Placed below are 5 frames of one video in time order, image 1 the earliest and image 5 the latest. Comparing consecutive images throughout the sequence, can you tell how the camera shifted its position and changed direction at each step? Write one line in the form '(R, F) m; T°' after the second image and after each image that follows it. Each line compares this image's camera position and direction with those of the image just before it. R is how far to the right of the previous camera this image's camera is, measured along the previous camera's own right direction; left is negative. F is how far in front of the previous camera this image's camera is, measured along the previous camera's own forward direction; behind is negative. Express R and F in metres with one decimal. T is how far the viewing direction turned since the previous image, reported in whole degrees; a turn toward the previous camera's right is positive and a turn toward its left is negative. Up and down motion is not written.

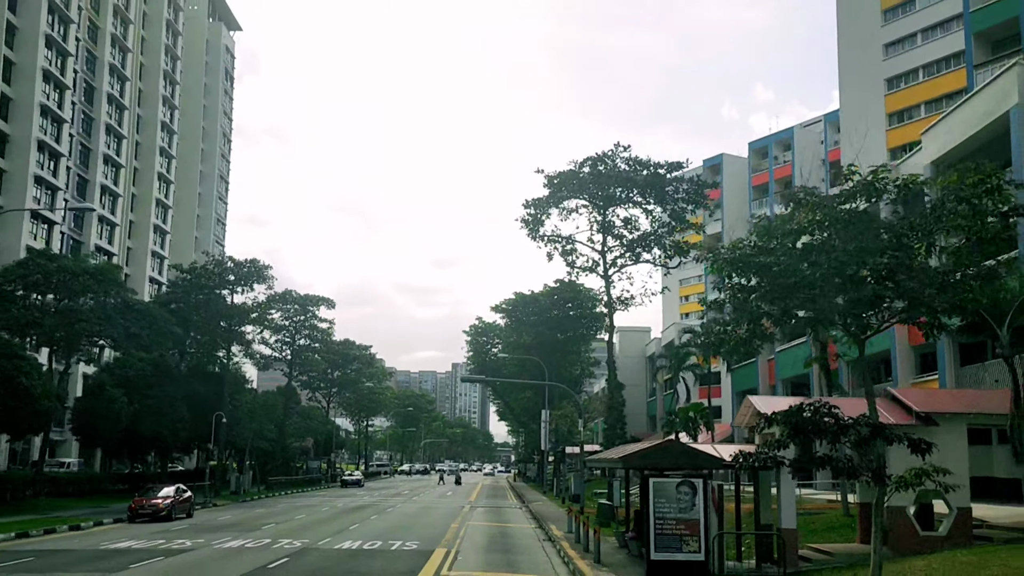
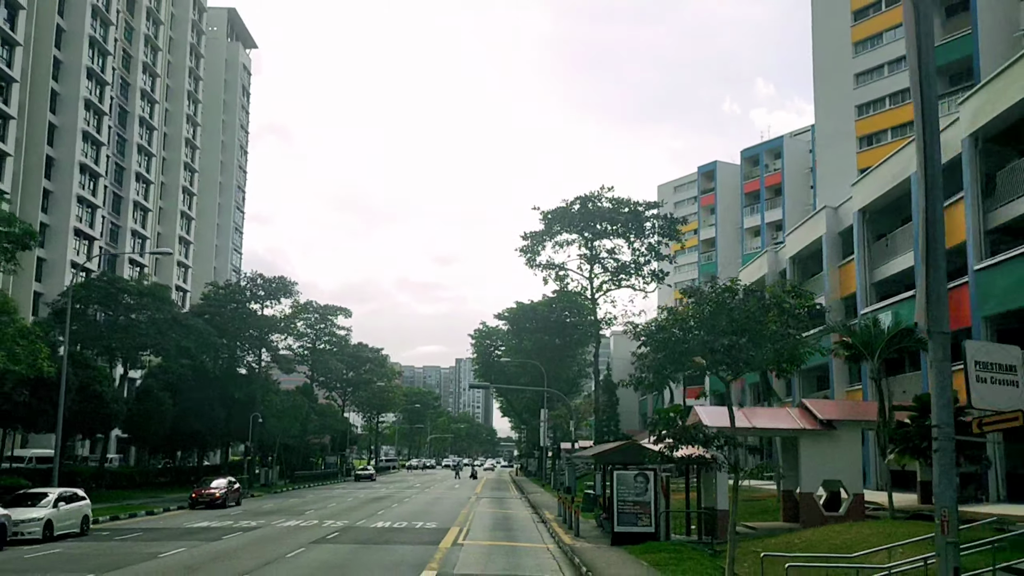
(+0.1, -5.2) m; 0°
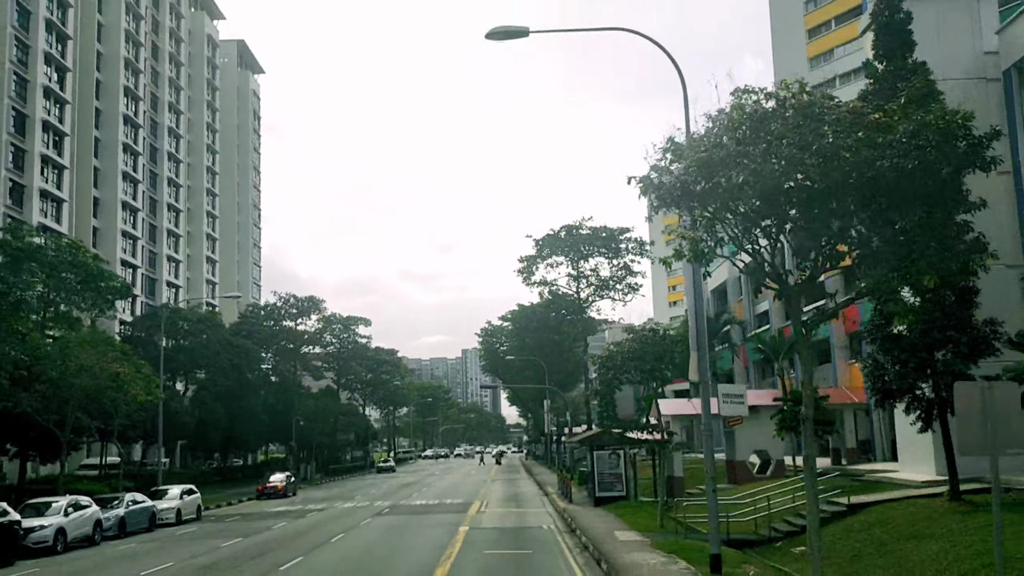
(+0.1, -7.3) m; 0°
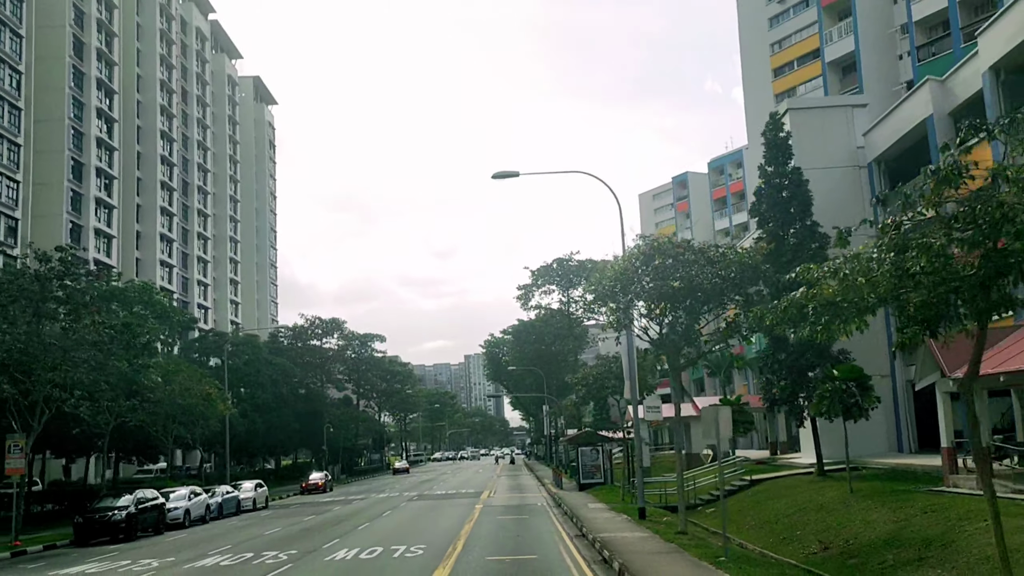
(+0.1, -7.8) m; 0°
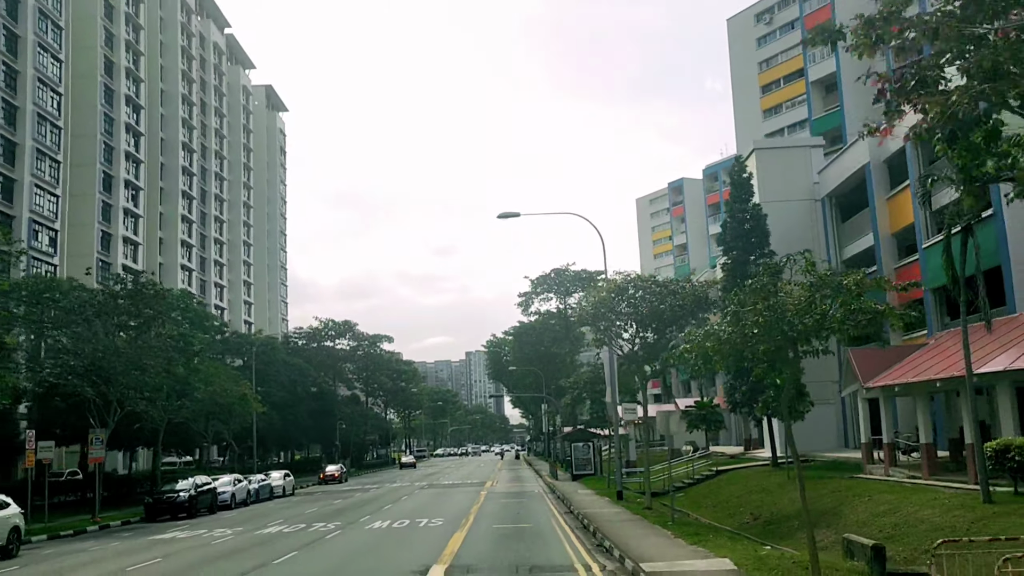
(0.0, -4.5) m; 0°
